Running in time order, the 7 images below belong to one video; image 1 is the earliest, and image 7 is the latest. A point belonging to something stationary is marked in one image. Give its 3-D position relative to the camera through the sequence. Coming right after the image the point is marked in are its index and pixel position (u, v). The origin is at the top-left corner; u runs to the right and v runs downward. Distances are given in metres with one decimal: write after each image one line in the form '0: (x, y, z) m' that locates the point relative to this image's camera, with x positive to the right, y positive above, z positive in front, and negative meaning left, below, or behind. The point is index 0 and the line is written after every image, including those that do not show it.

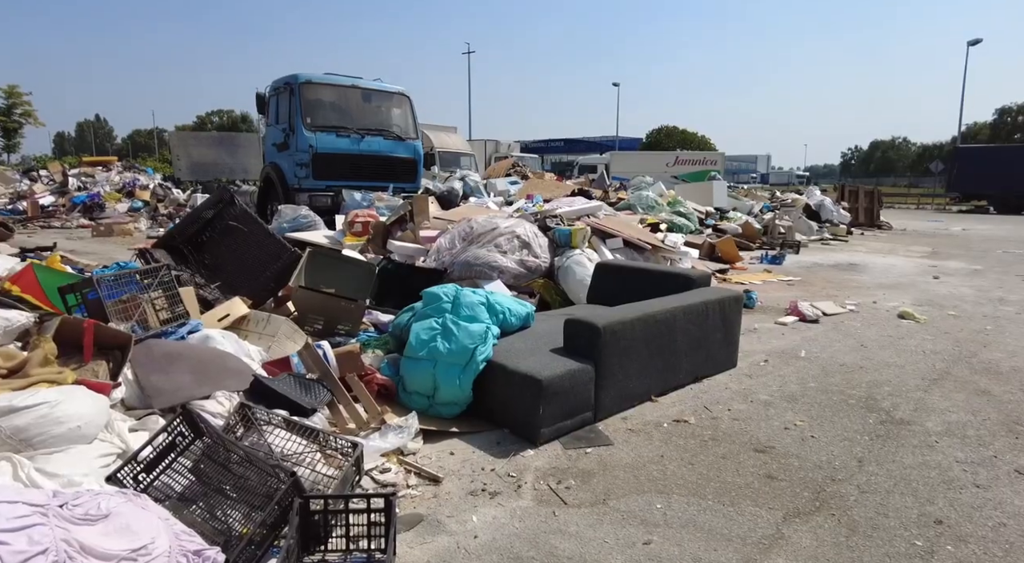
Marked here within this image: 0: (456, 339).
0: (-0.3, -0.3, +3.6) m
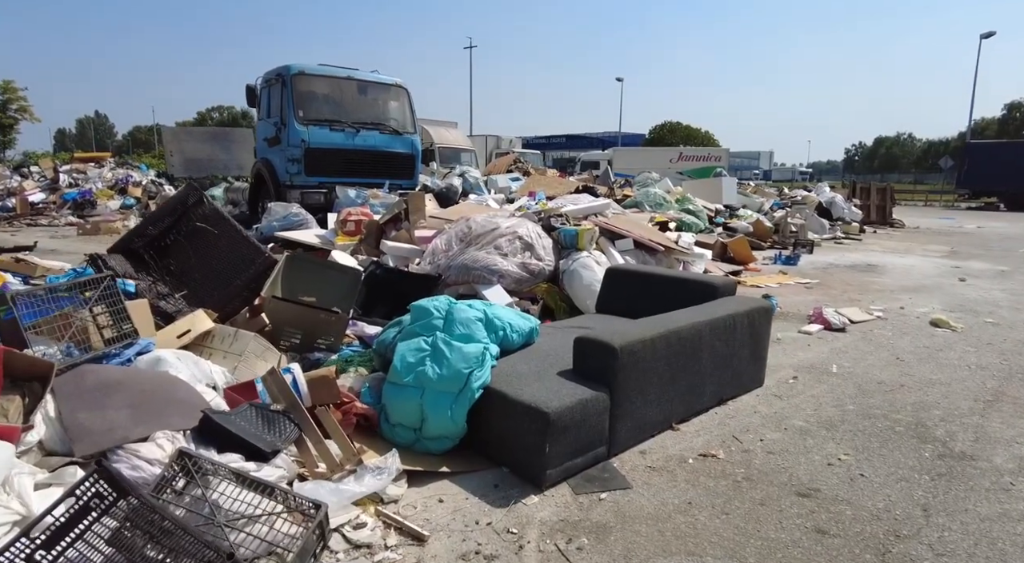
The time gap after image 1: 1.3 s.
0: (-0.3, -0.4, +3.1) m
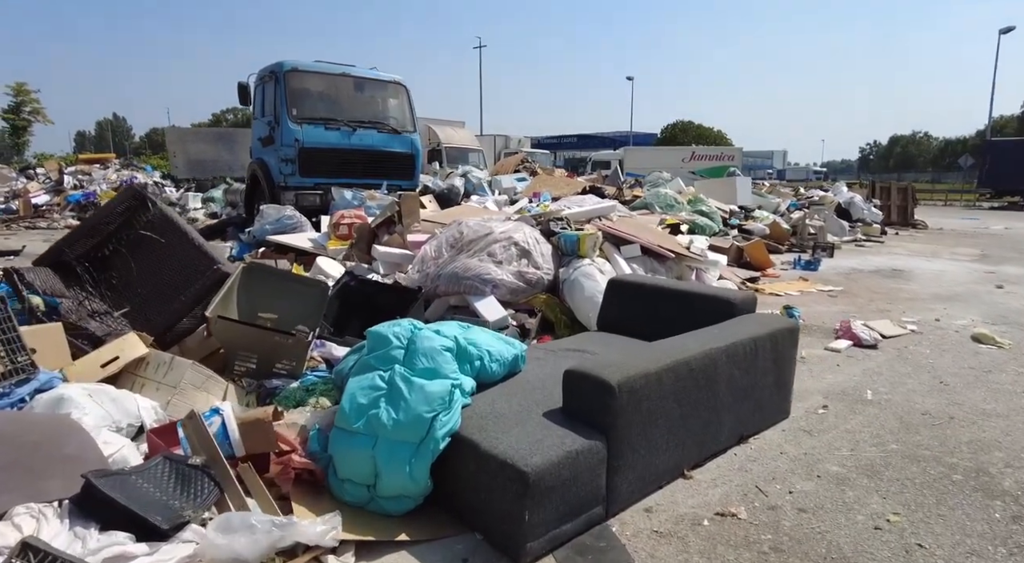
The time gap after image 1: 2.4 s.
0: (-0.4, -0.5, +2.5) m
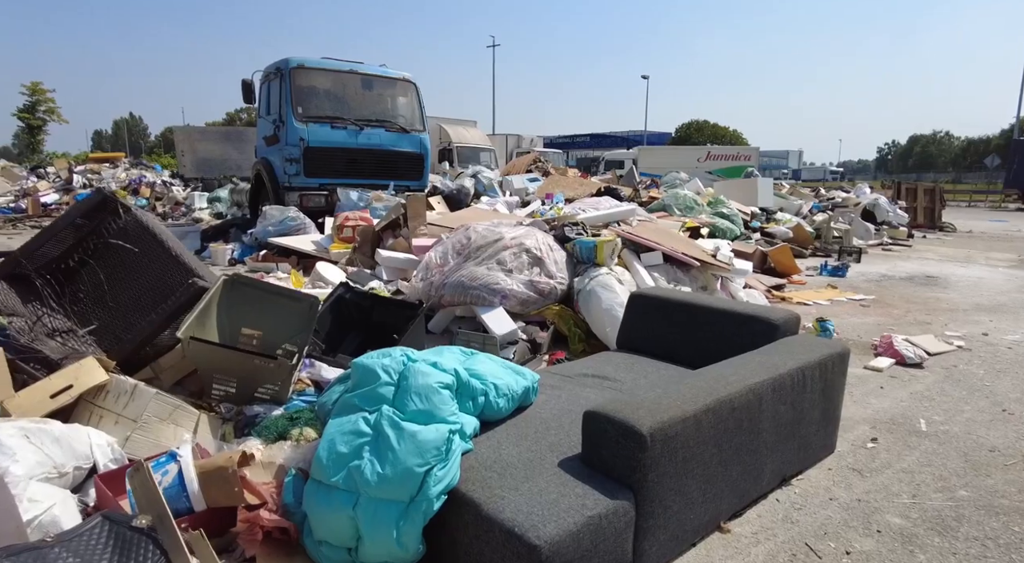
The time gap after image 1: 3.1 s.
0: (-0.4, -0.6, +2.1) m
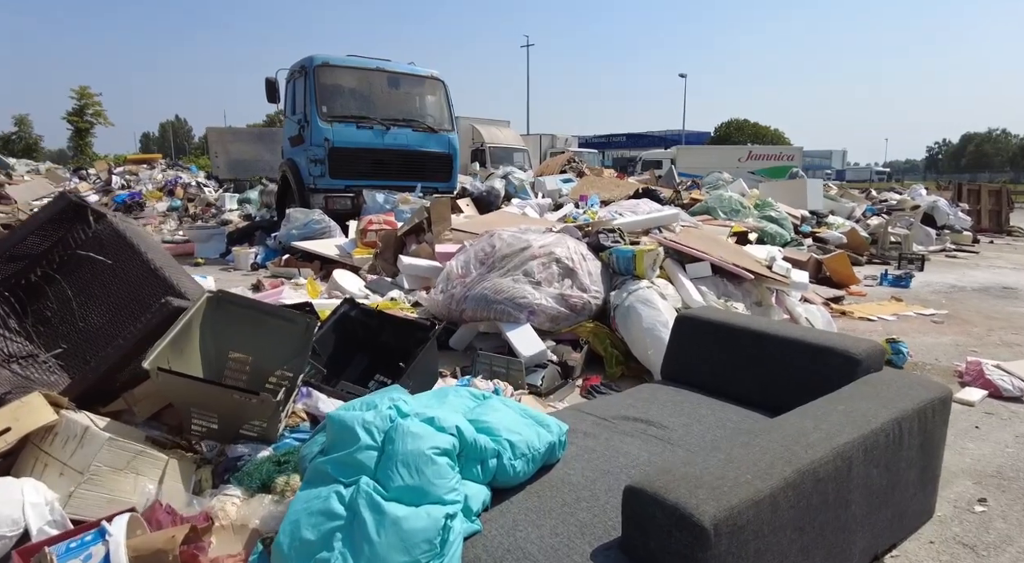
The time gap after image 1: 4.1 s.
0: (-0.3, -0.7, +1.6) m
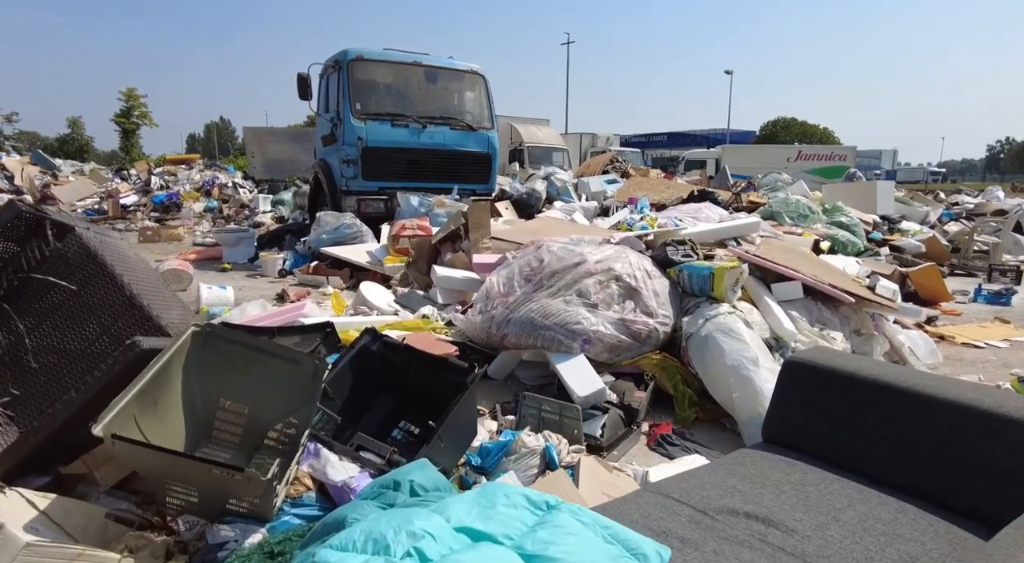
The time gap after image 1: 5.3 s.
0: (-0.2, -0.8, +0.9) m
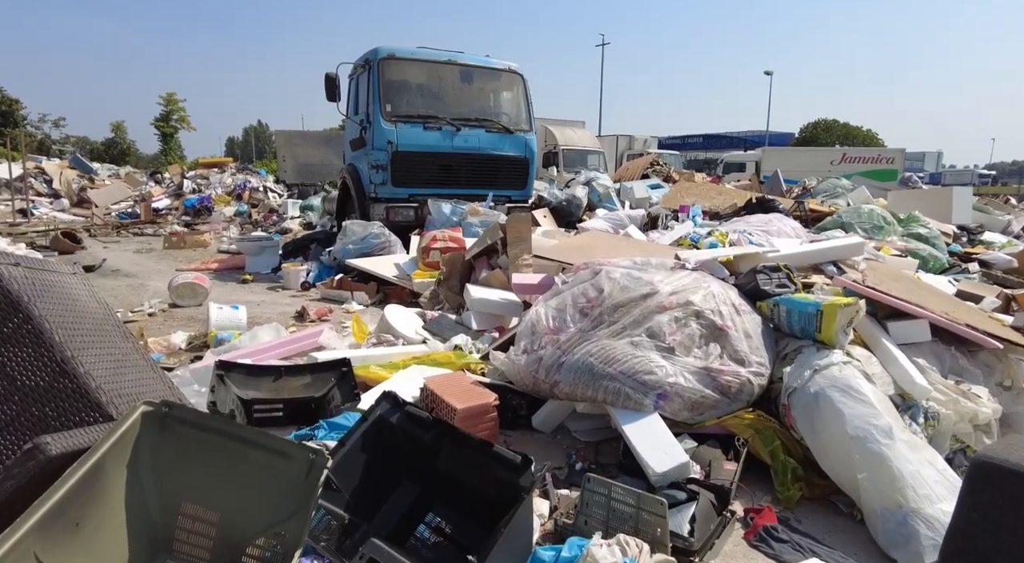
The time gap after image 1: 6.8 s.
0: (-0.1, -1.0, +0.1) m
